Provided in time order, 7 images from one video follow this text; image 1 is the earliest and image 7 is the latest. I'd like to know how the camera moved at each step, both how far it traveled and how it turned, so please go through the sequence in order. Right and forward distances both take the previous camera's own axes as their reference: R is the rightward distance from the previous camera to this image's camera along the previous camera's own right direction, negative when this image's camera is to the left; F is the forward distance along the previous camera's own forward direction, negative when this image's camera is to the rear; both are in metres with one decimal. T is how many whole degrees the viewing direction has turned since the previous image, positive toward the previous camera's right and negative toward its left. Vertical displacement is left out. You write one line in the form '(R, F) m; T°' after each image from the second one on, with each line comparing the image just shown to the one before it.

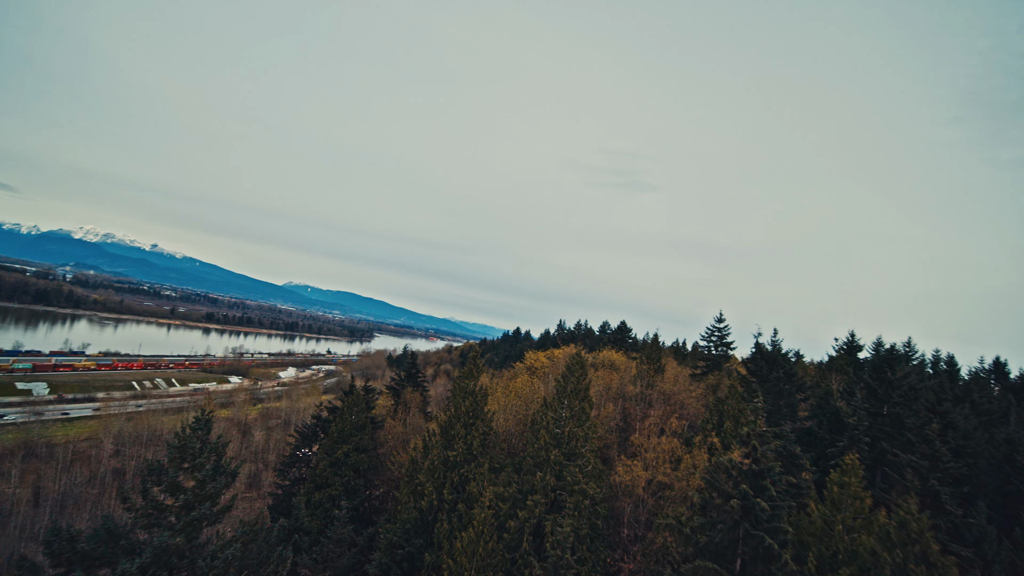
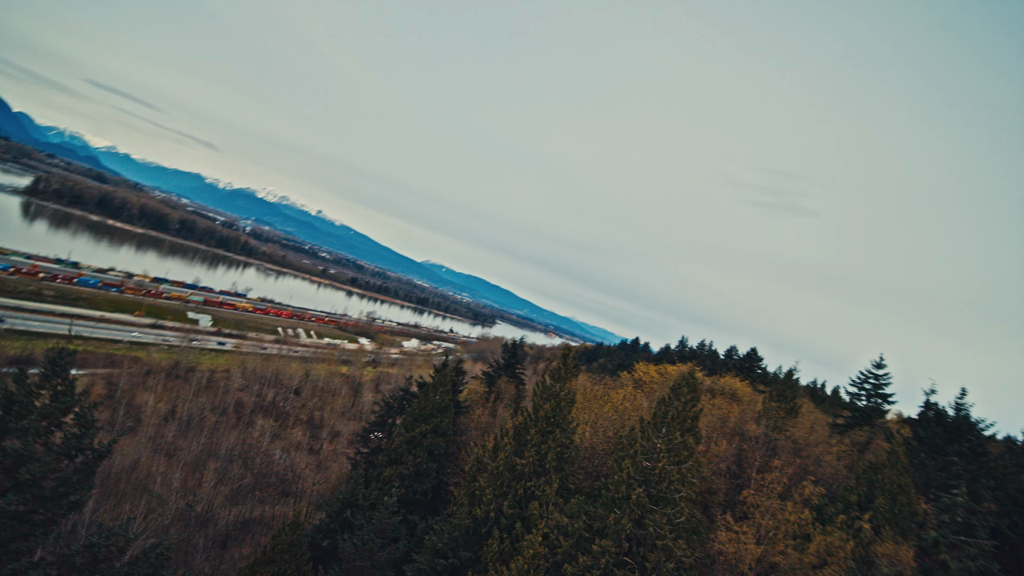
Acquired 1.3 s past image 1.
(+0.6, +3.1) m; -13°
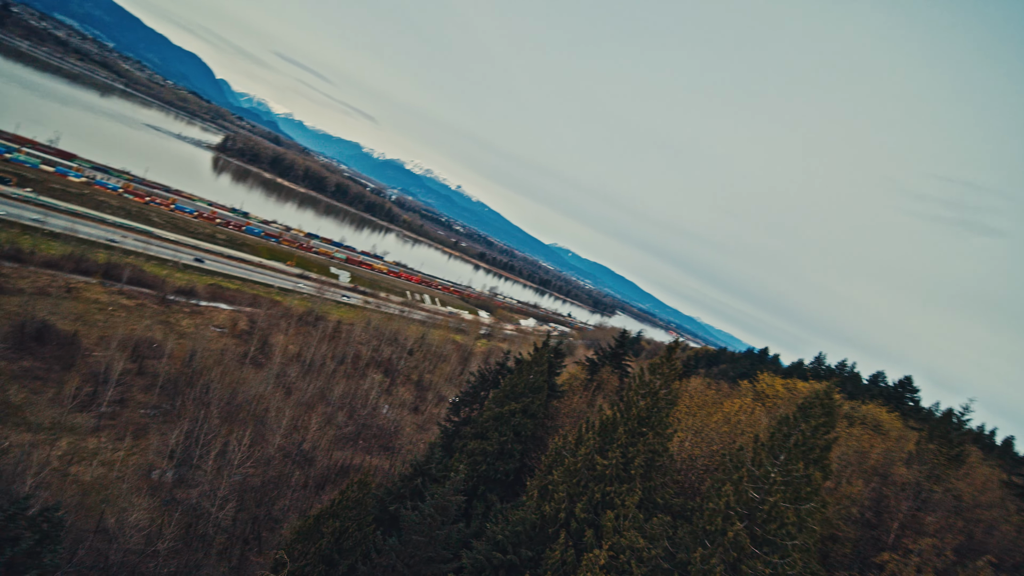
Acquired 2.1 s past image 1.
(+0.6, +2.0) m; -12°
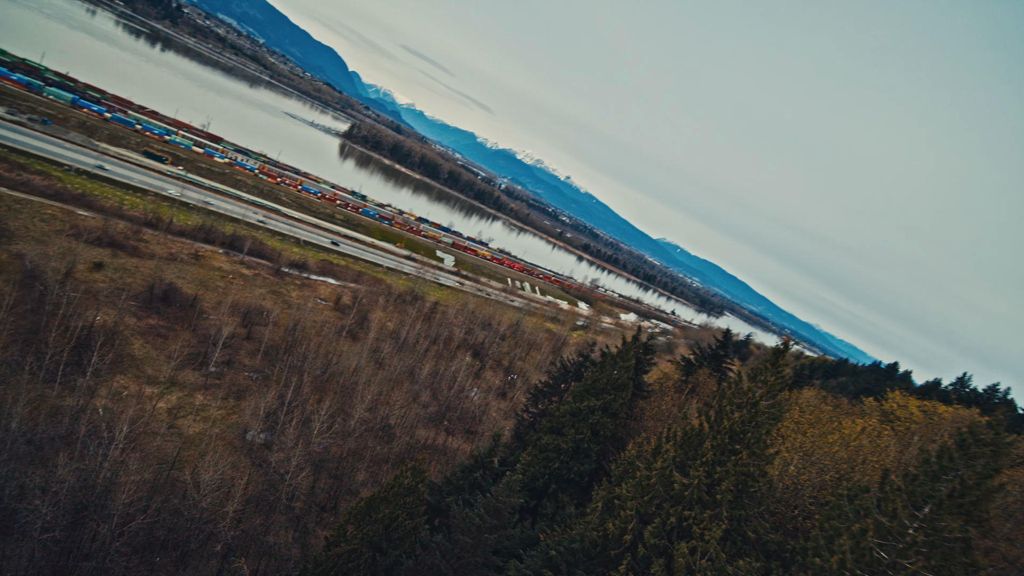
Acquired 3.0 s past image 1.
(+0.7, +2.0) m; -10°
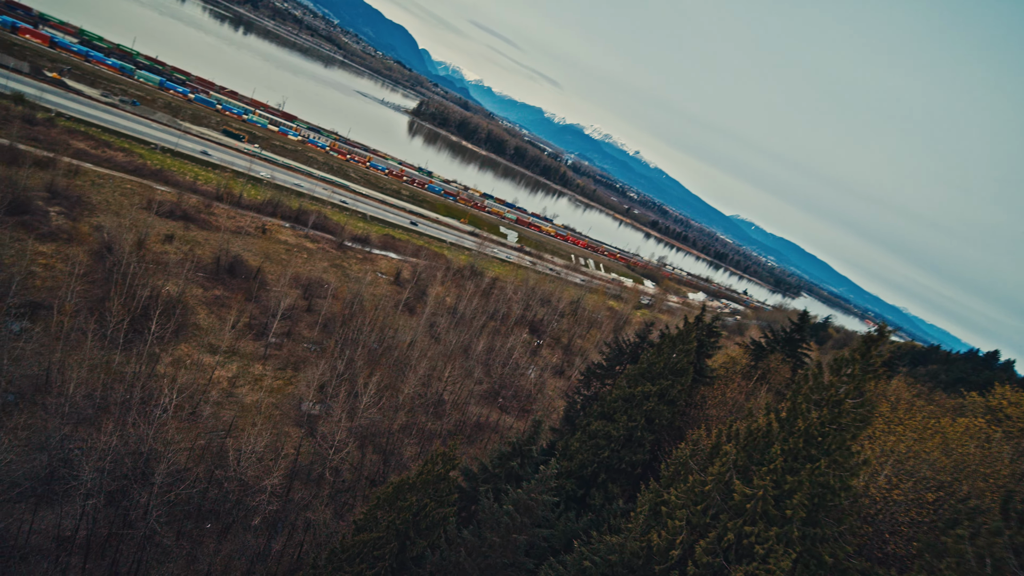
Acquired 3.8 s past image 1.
(+0.6, +1.7) m; -7°
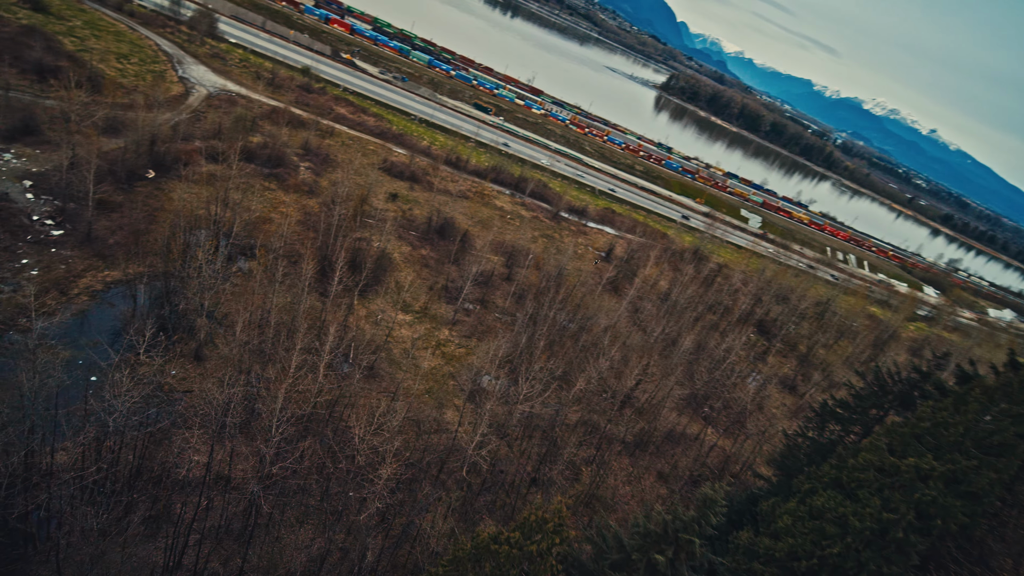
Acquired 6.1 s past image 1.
(+1.0, +6.0) m; -23°
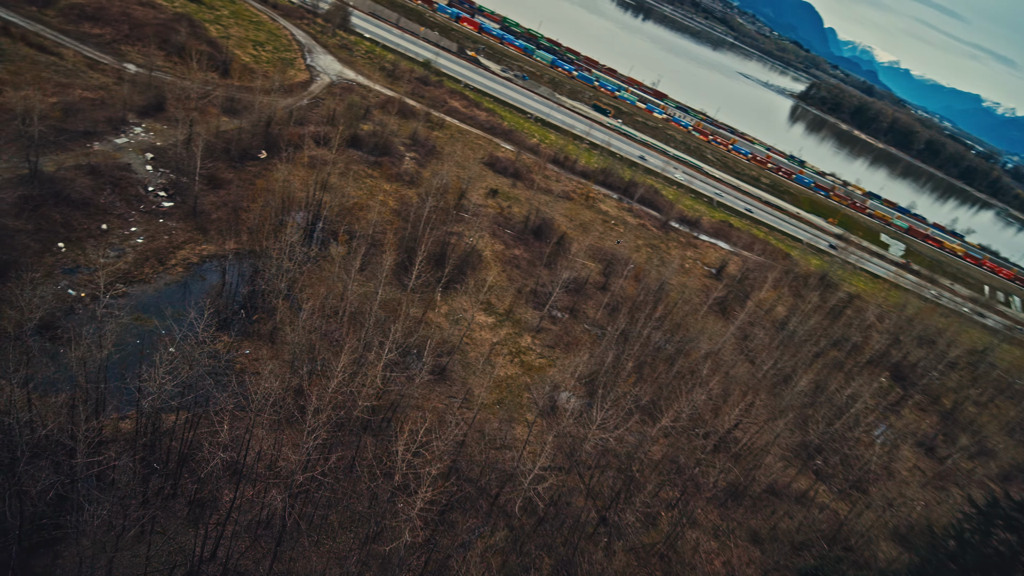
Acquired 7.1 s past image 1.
(+0.7, +2.8) m; -10°
